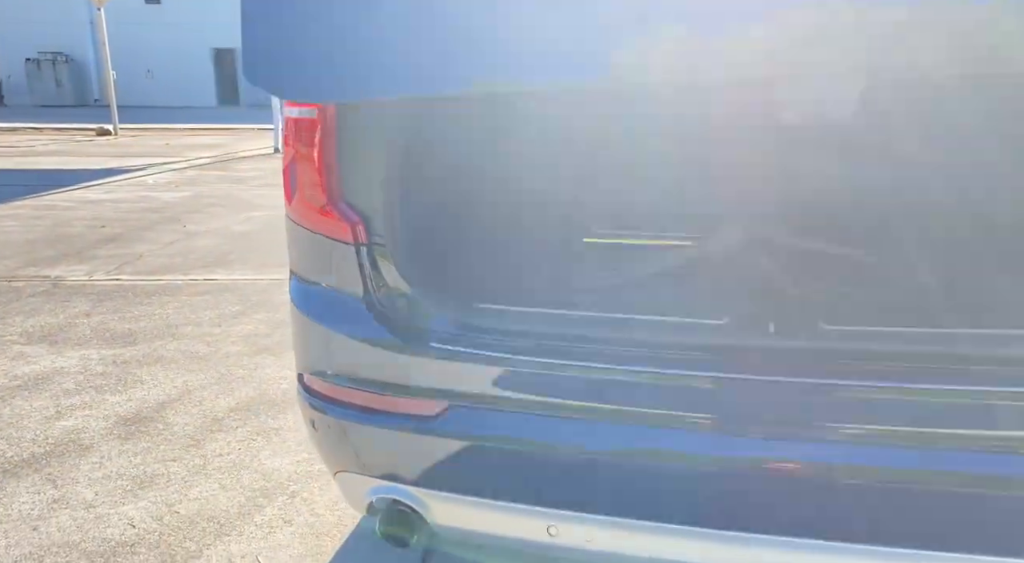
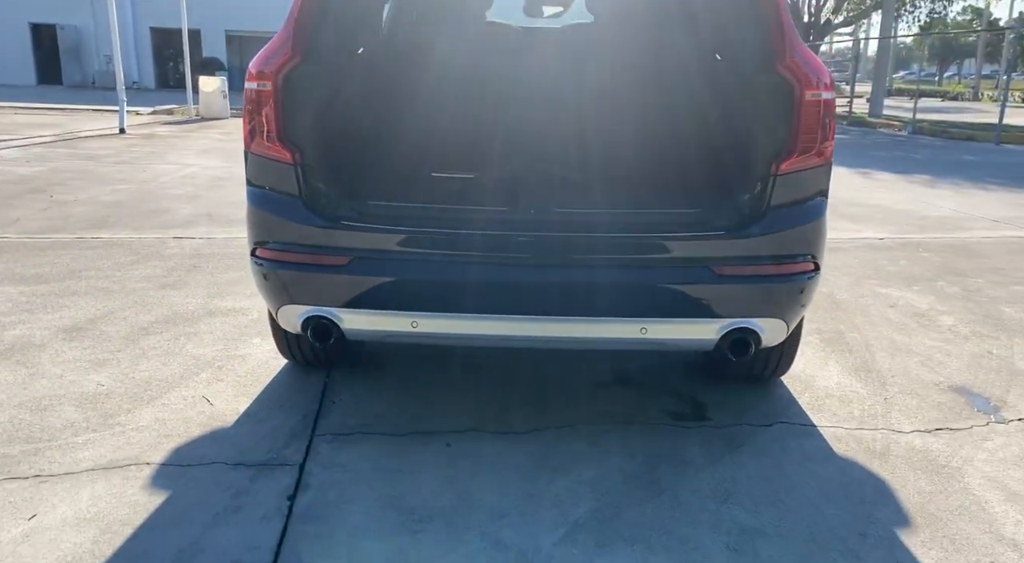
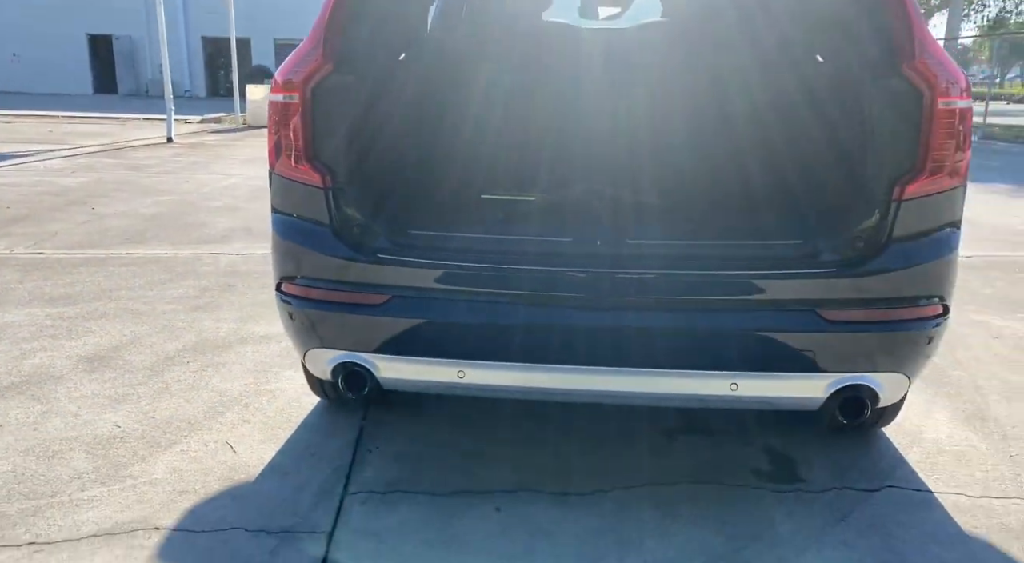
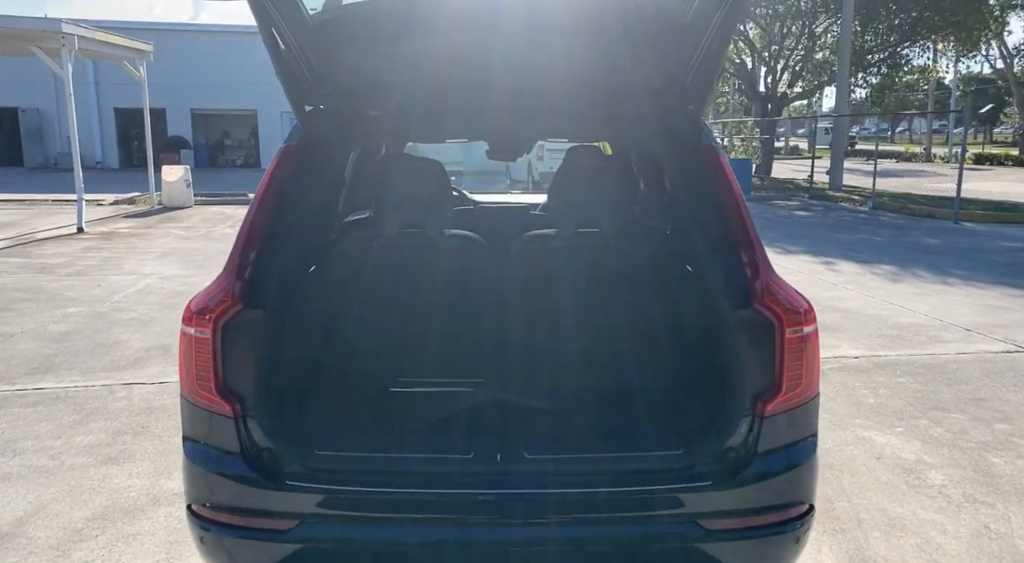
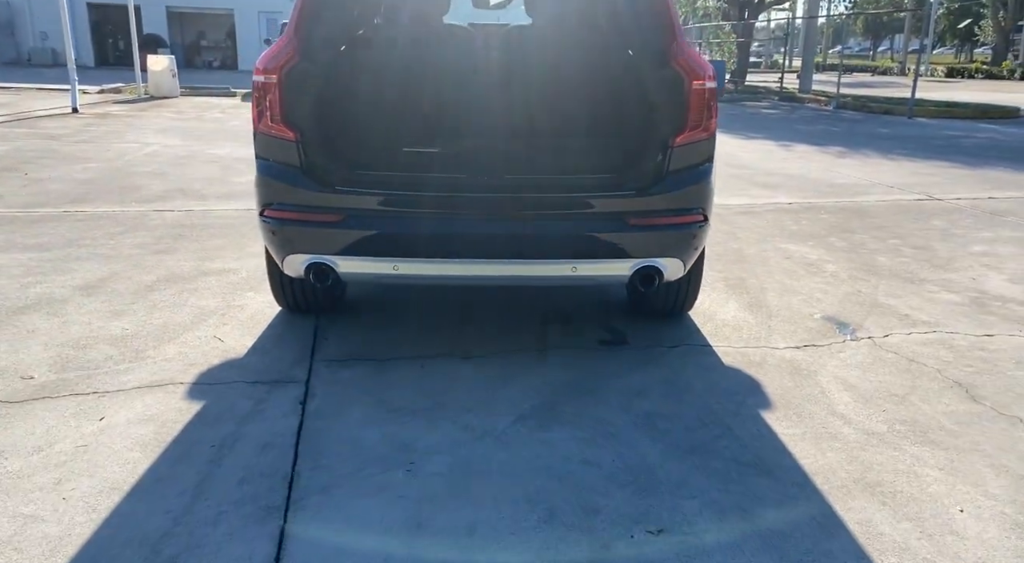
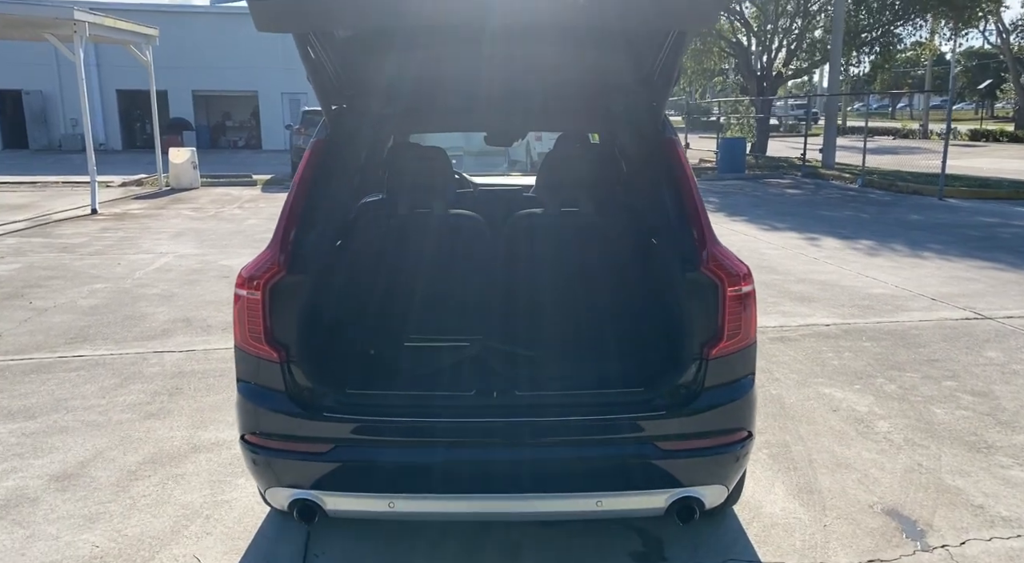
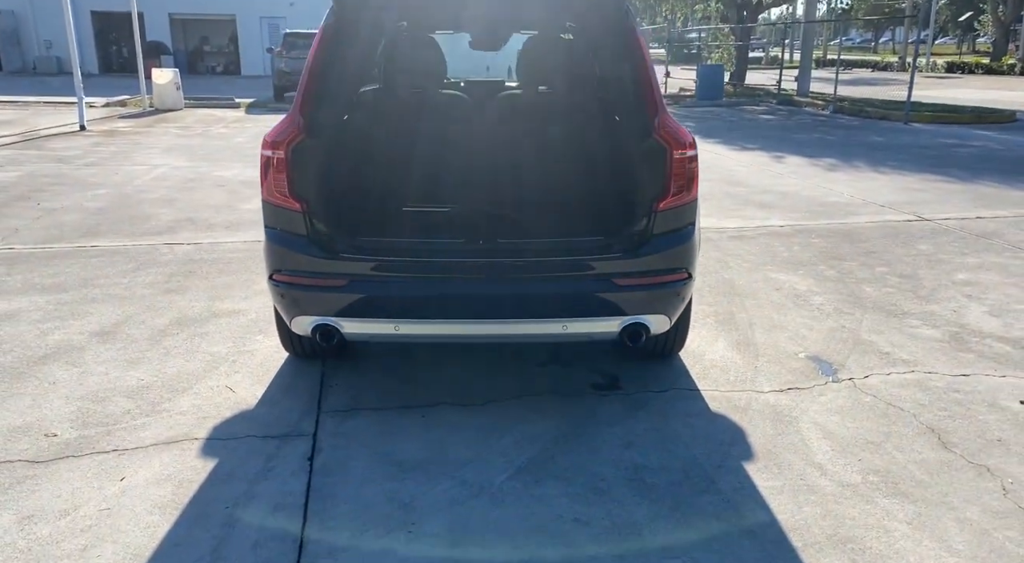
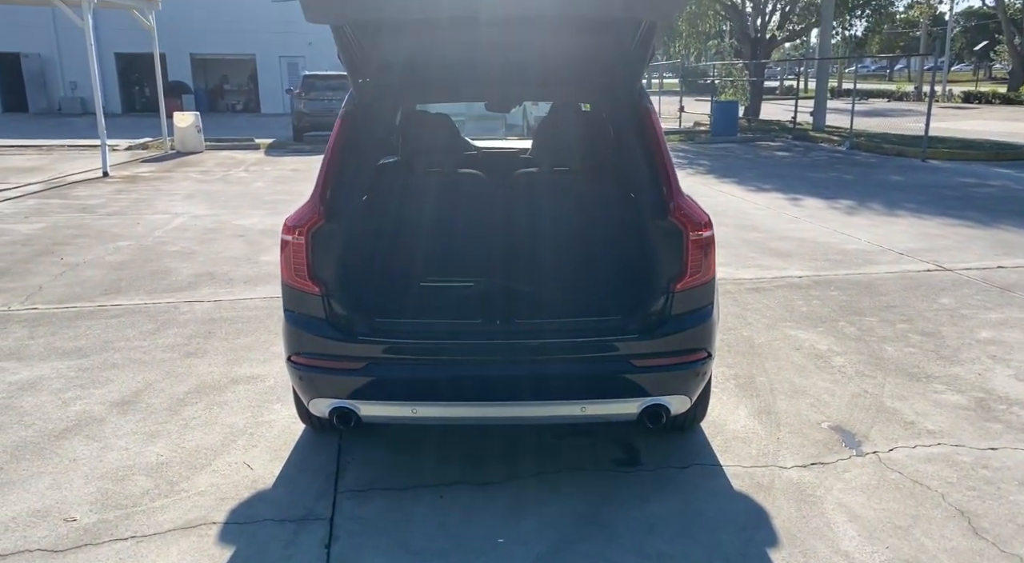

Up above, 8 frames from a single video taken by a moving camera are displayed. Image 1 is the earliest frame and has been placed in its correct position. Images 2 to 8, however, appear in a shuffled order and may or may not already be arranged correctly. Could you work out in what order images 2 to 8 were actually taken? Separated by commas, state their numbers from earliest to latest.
3, 2, 5, 7, 8, 6, 4
